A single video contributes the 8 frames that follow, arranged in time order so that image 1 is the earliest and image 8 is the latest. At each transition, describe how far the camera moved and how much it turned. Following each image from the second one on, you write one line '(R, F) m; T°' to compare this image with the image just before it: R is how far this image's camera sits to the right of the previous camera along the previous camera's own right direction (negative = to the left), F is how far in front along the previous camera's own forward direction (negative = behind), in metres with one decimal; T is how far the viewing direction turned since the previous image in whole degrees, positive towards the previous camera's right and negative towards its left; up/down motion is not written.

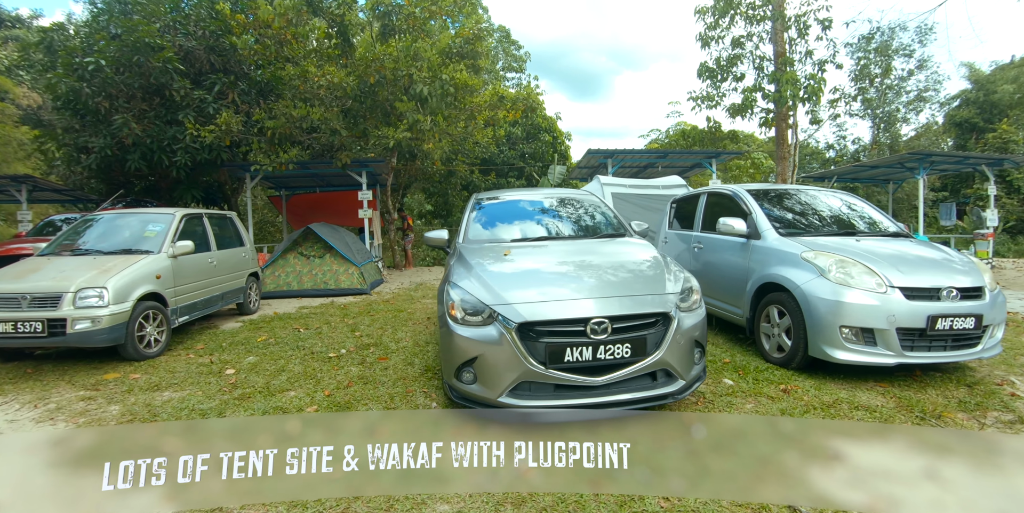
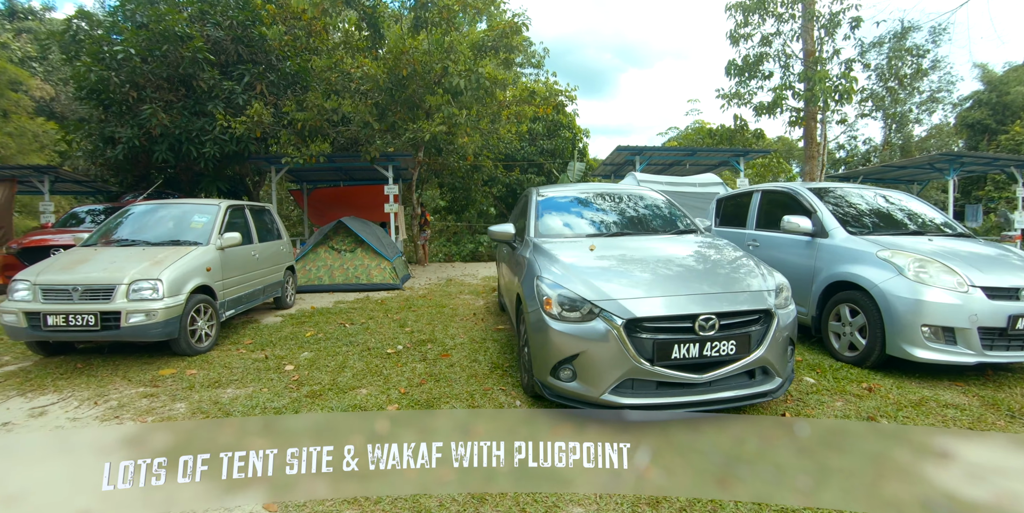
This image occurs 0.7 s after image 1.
(-0.6, +0.1) m; +1°
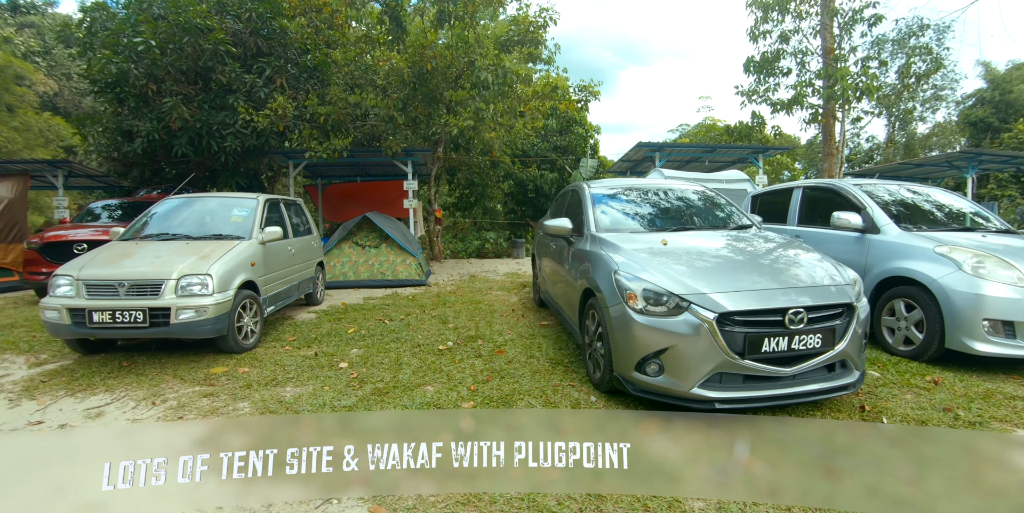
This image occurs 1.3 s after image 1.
(-0.6, +0.1) m; +1°
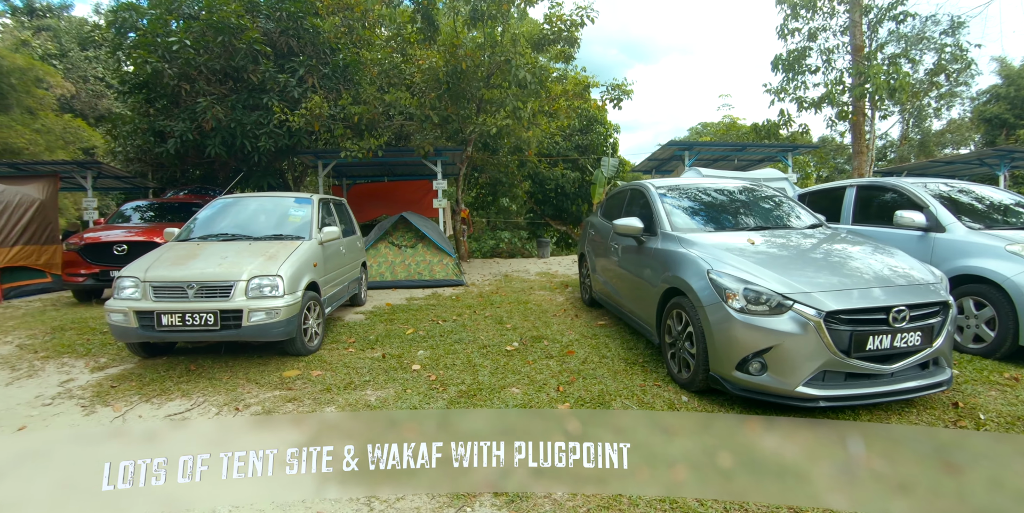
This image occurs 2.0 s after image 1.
(-0.6, 0.0) m; 0°
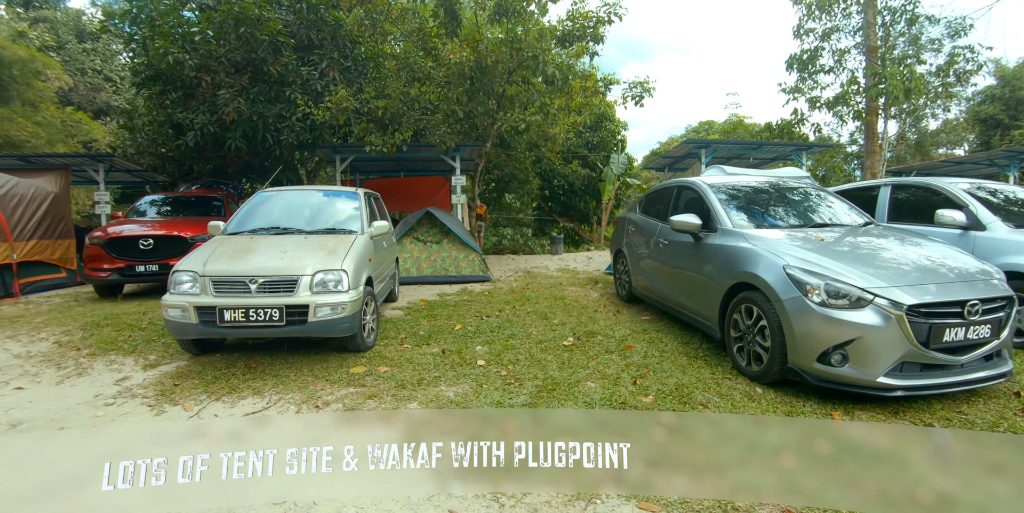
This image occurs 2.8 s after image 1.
(-0.6, 0.0) m; +2°
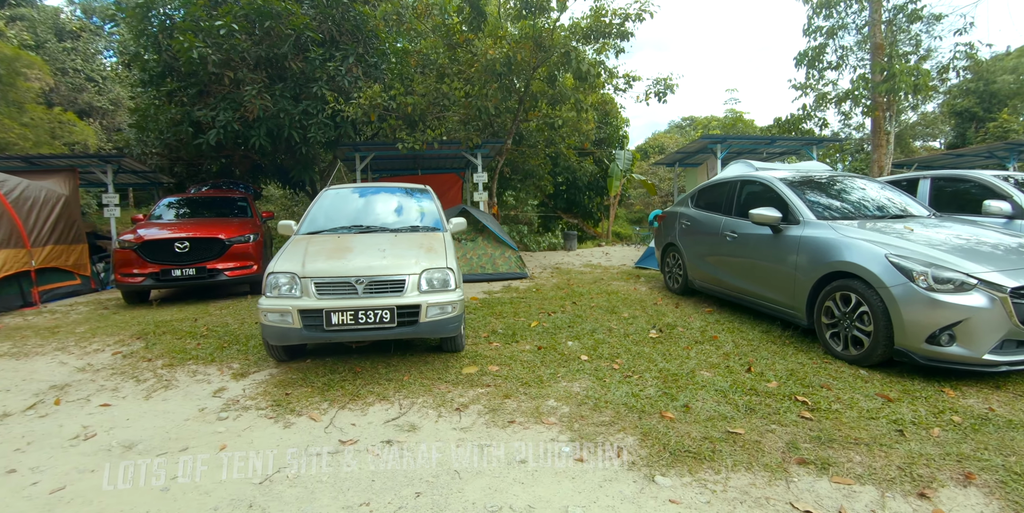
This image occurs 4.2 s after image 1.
(-1.0, 0.0) m; +4°
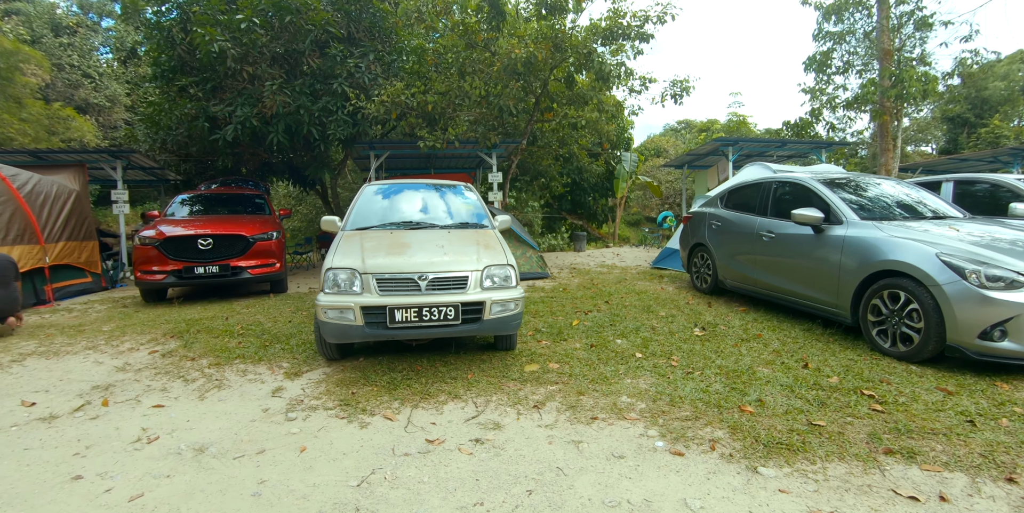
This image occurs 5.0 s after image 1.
(-0.6, 0.0) m; +2°
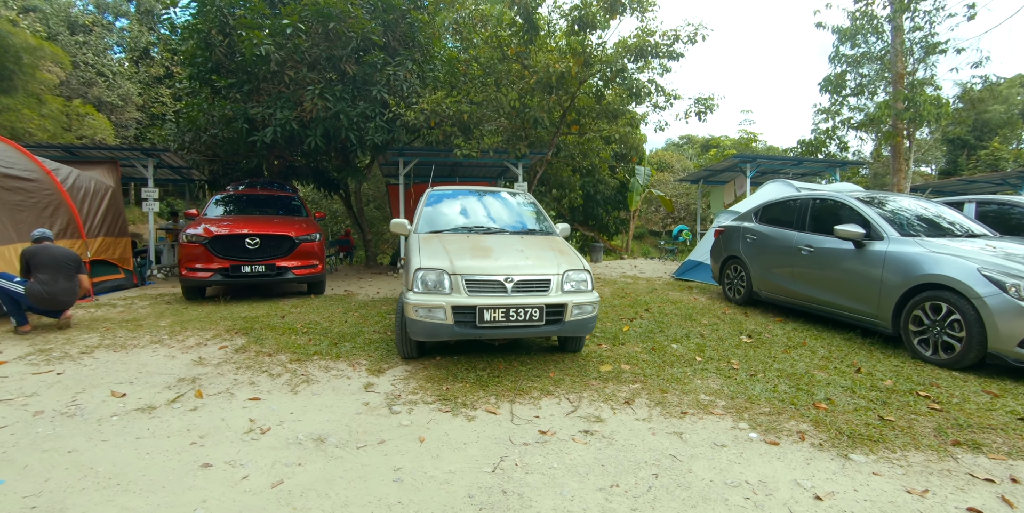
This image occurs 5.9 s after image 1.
(-0.7, -0.2) m; +1°
